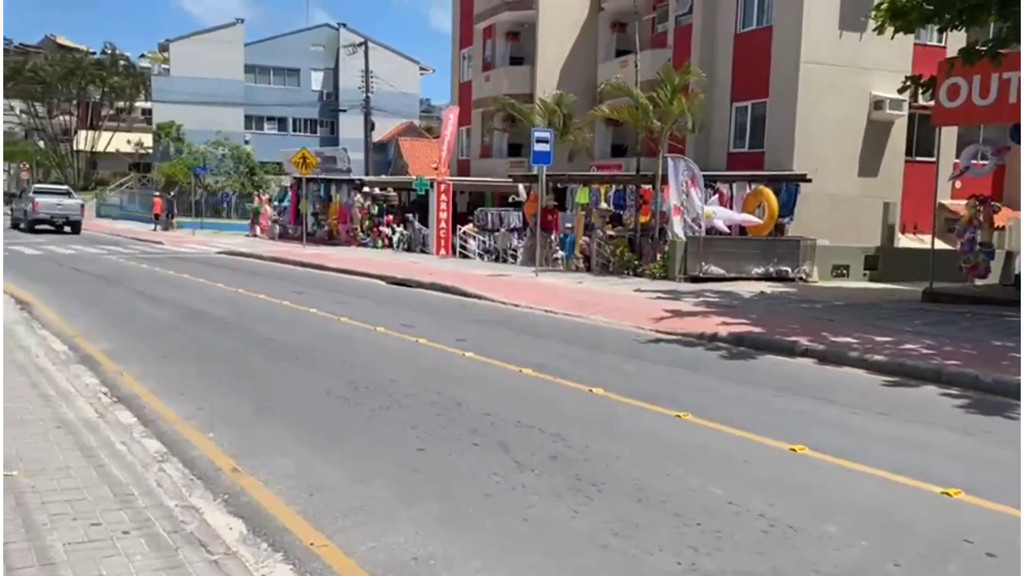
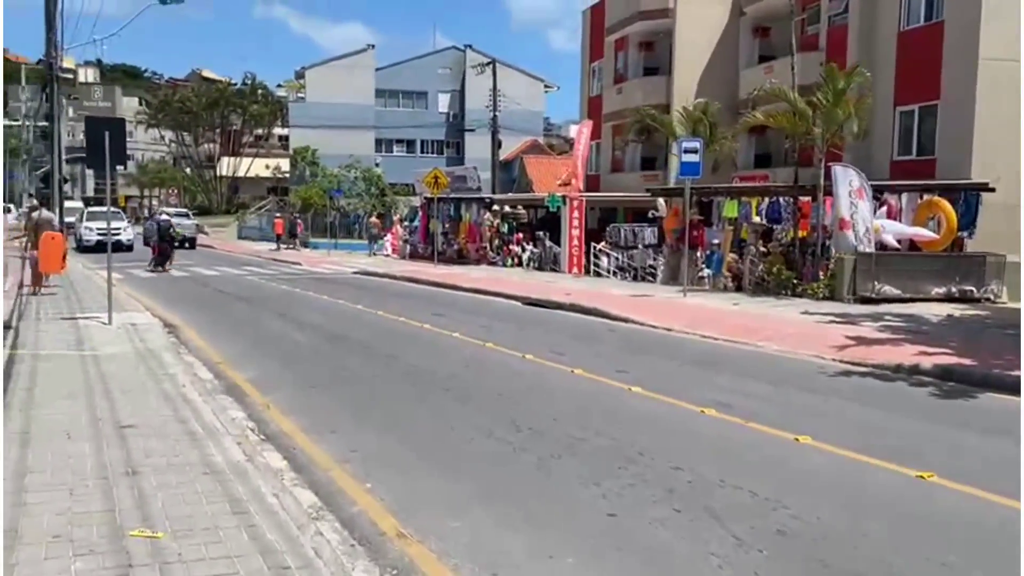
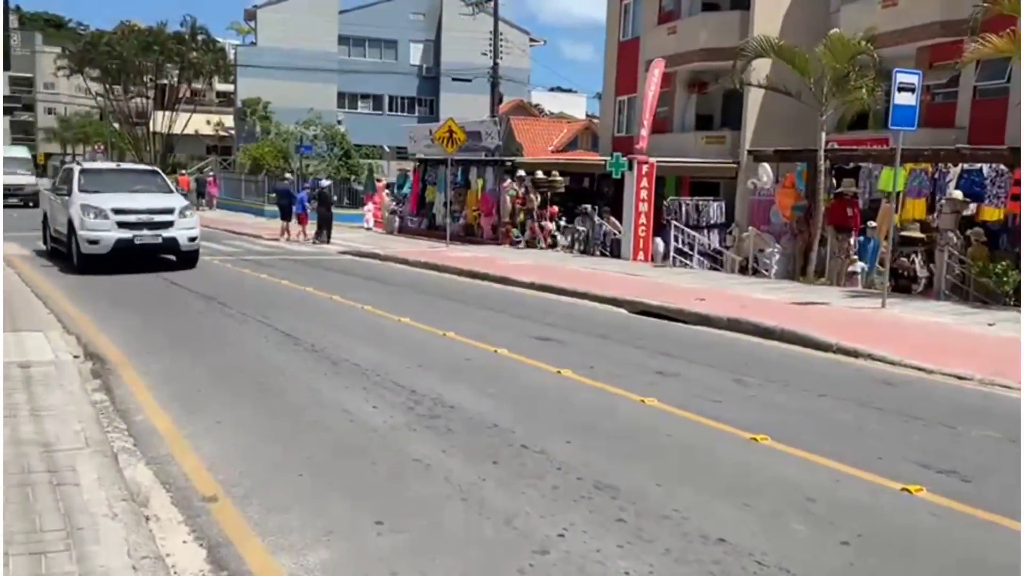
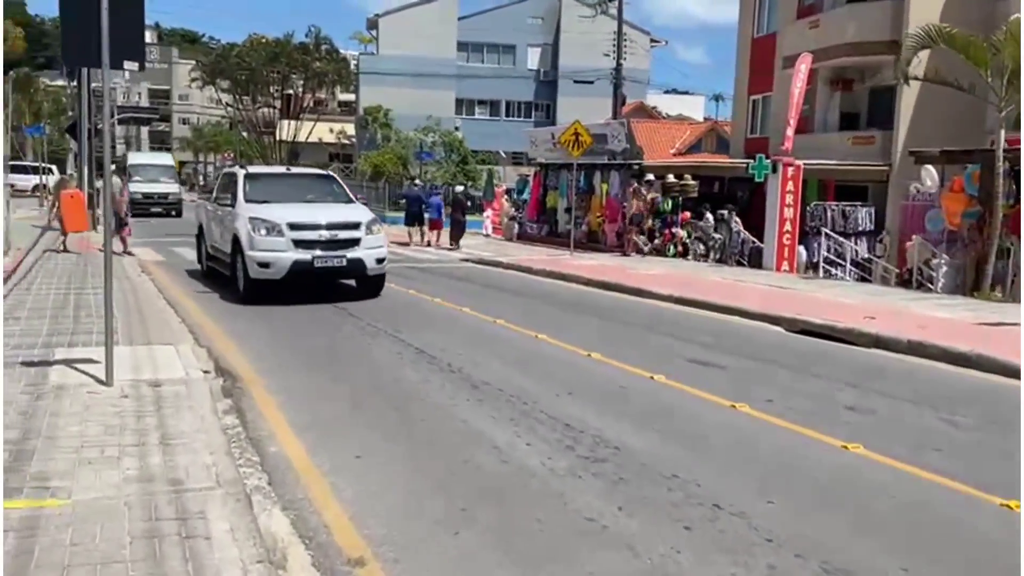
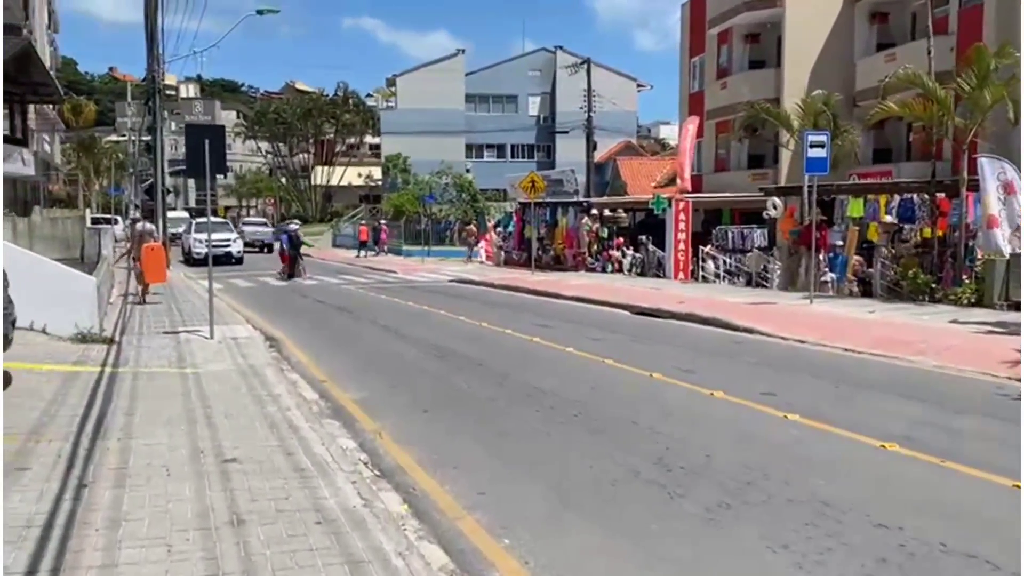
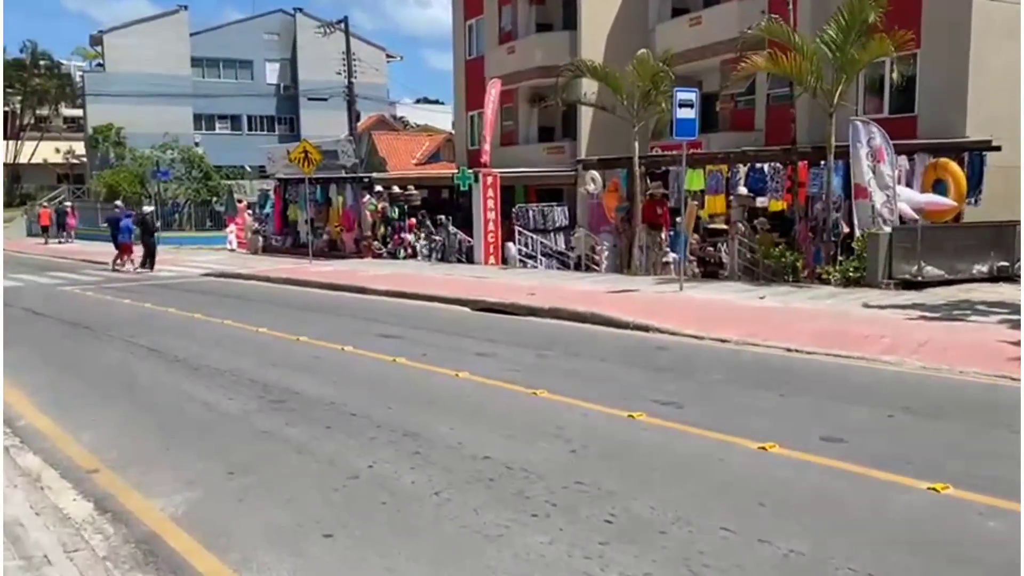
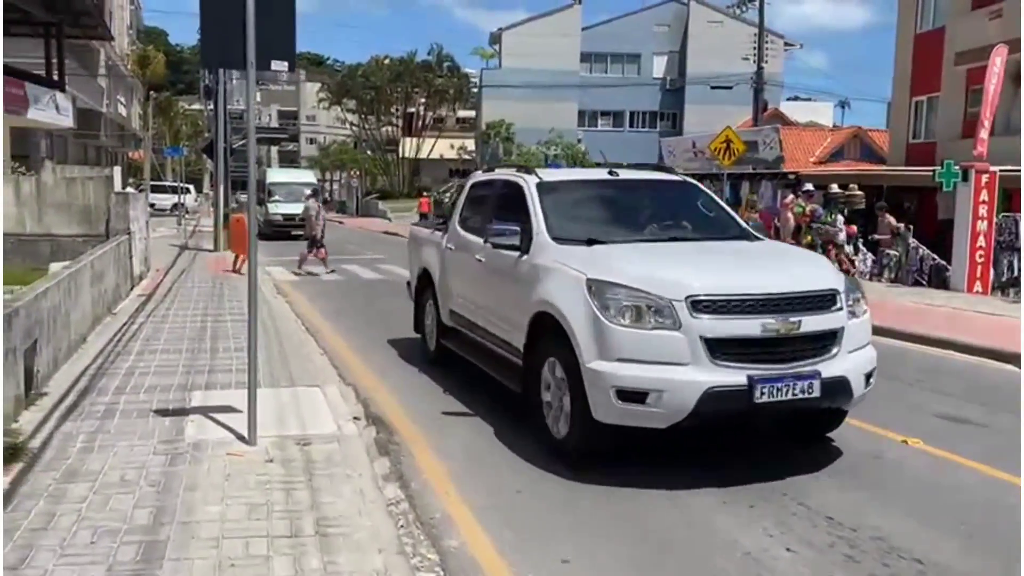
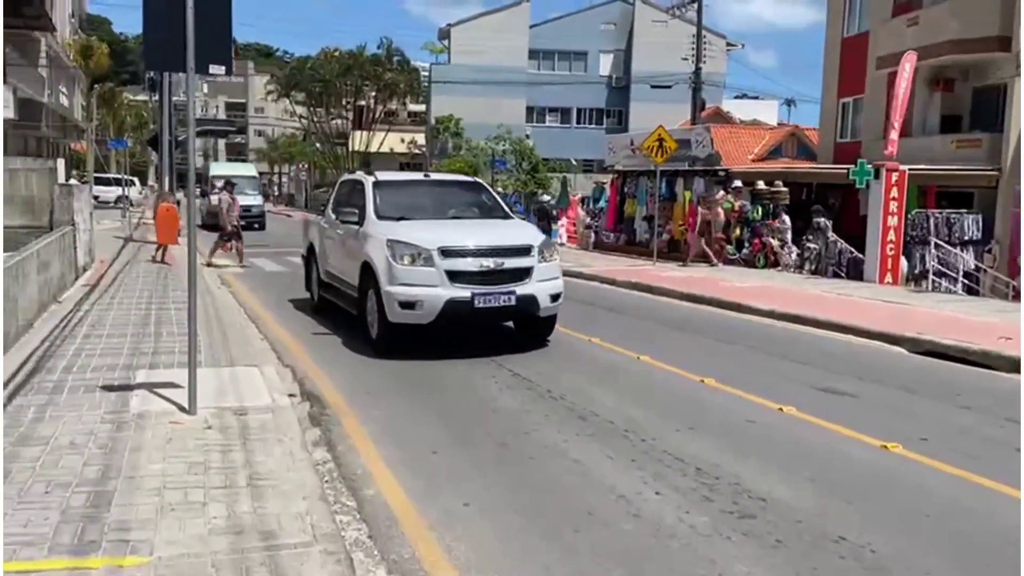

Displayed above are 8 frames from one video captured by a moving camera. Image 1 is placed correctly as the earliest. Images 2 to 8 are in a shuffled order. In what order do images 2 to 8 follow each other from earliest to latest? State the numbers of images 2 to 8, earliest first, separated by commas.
2, 5, 6, 3, 4, 8, 7
